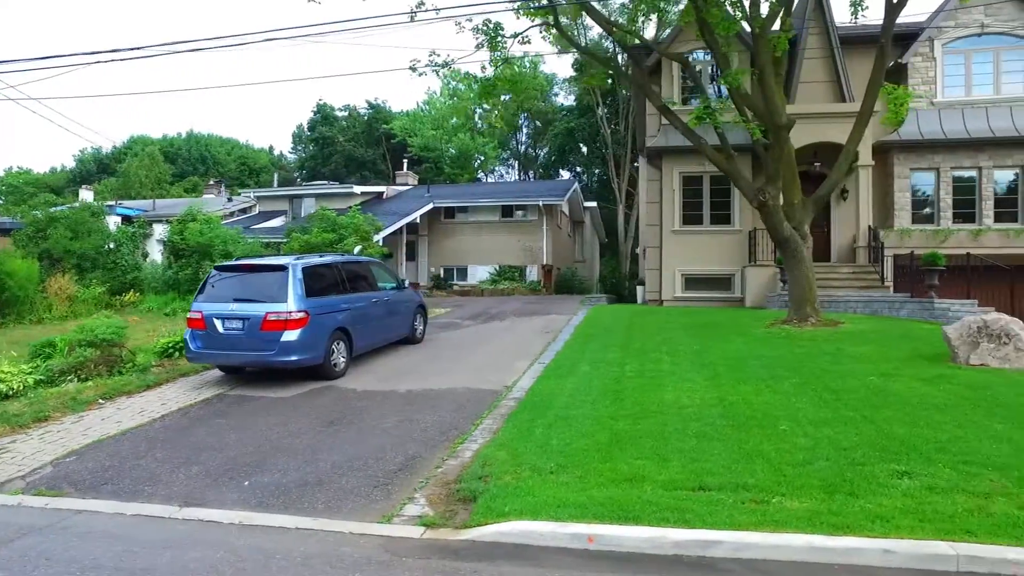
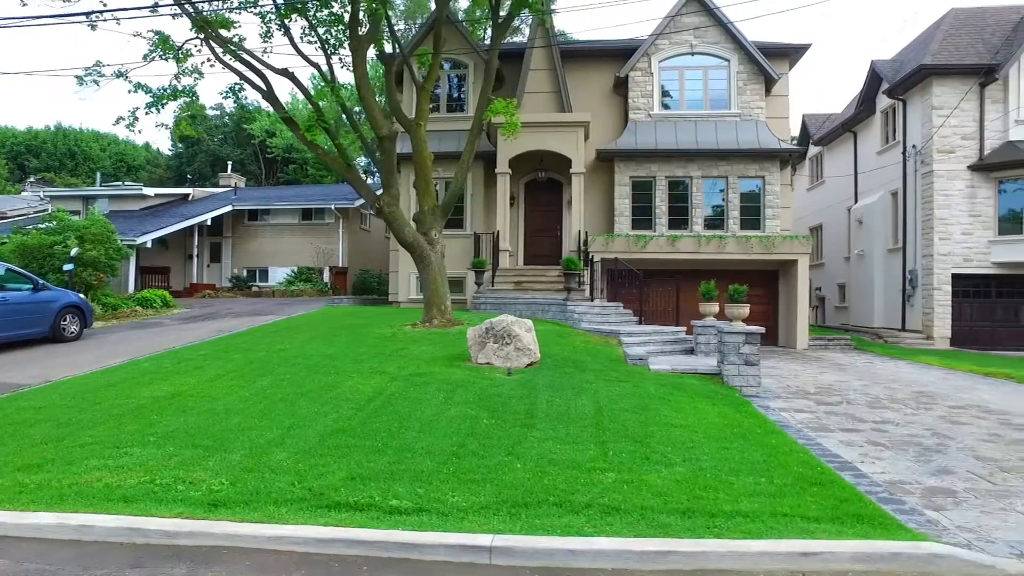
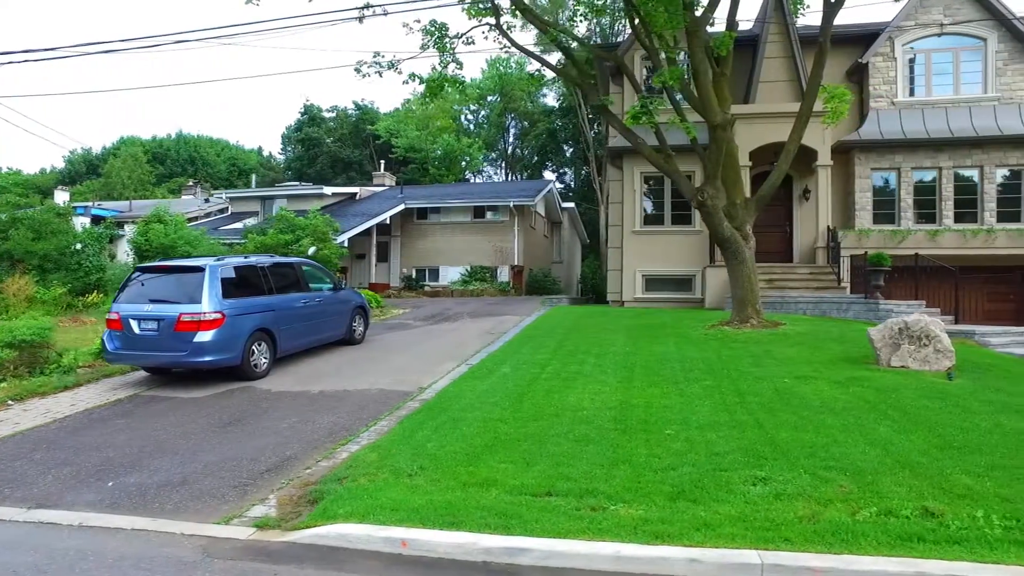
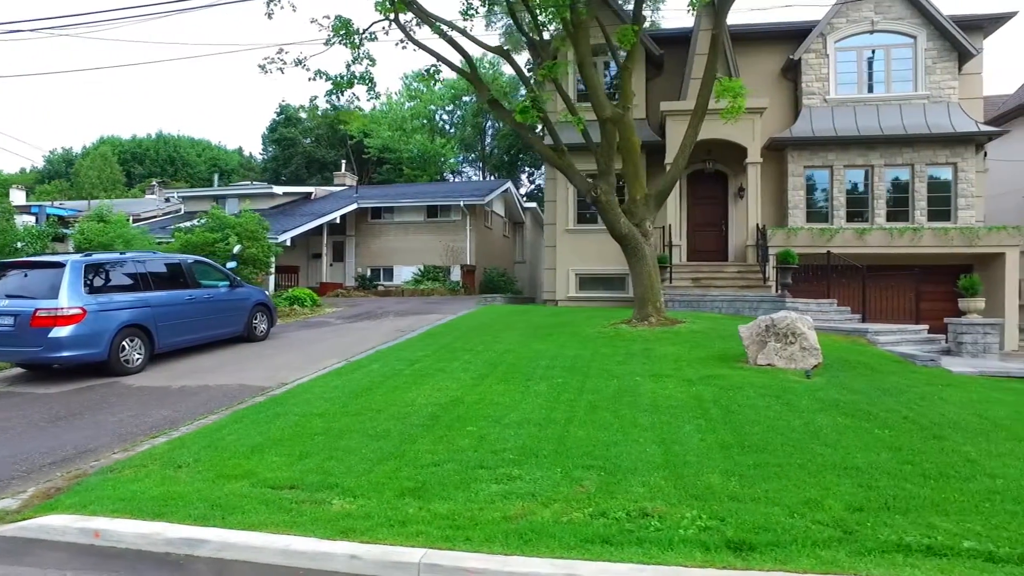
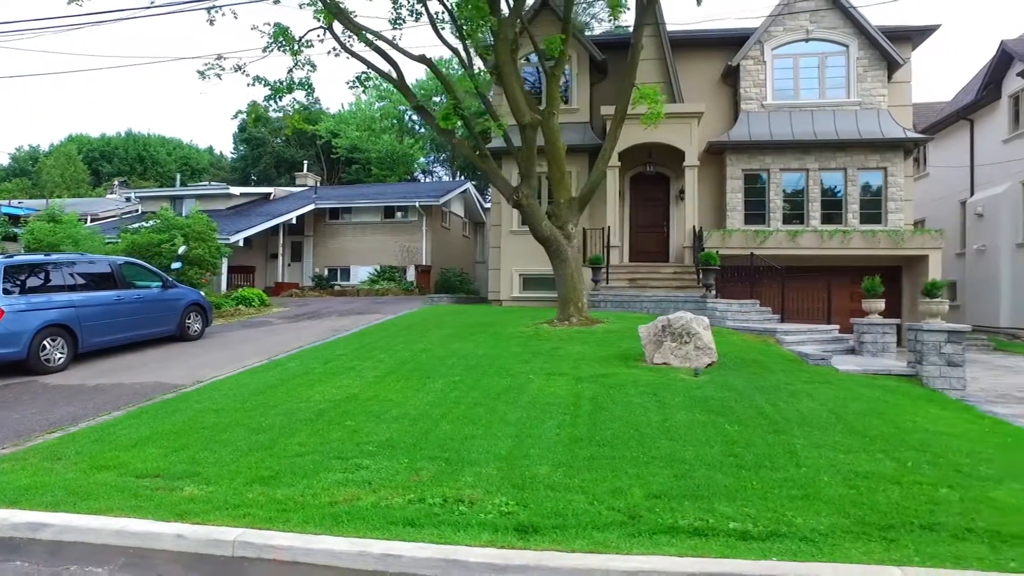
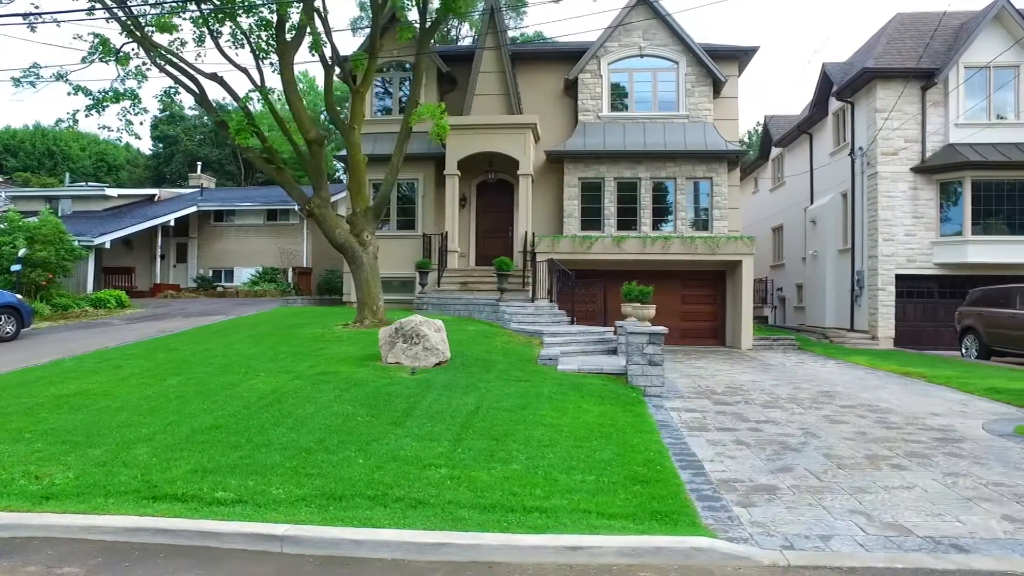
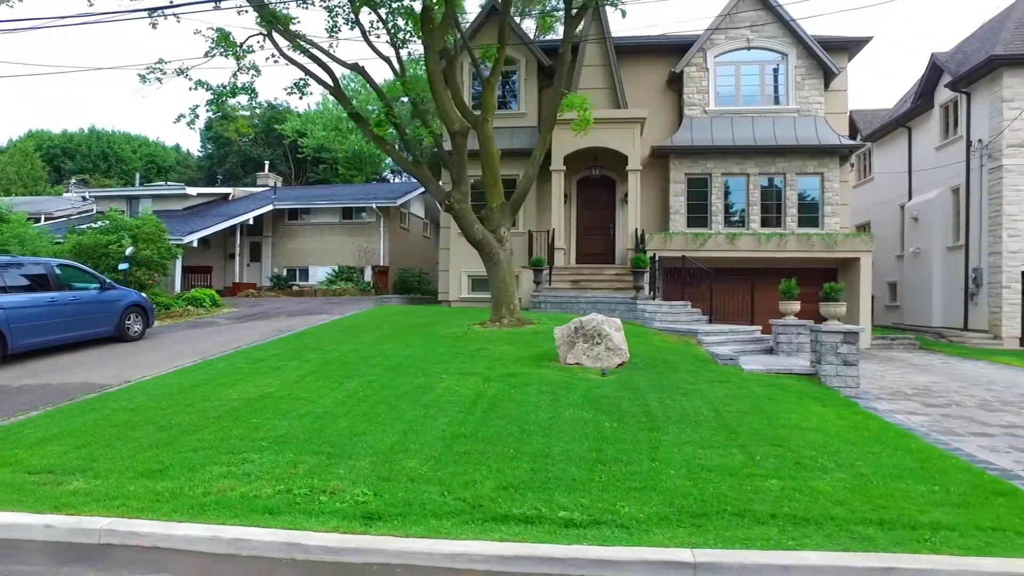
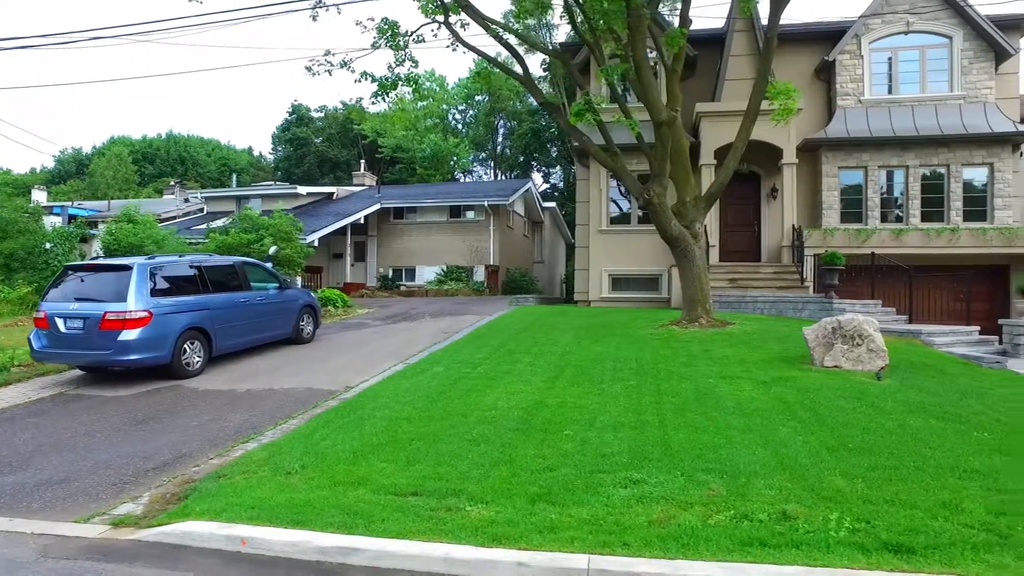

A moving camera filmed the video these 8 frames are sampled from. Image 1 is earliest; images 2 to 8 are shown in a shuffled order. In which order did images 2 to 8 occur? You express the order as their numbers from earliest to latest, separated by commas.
3, 8, 4, 5, 7, 2, 6
